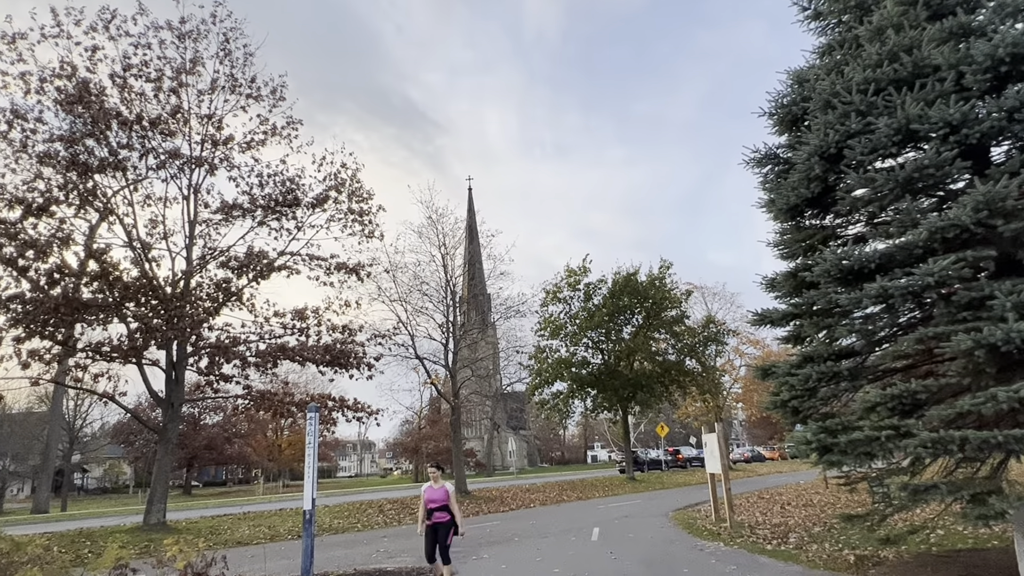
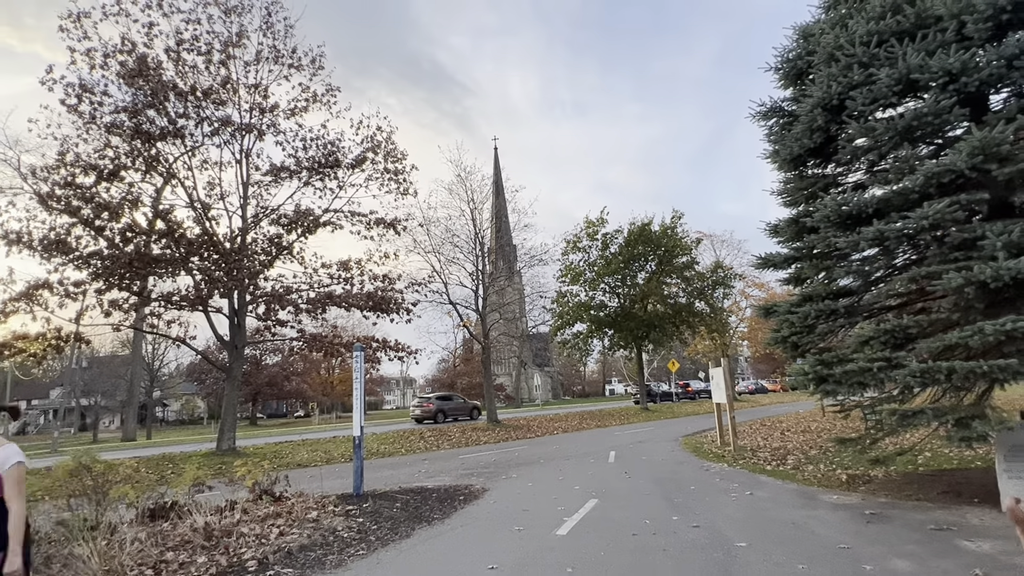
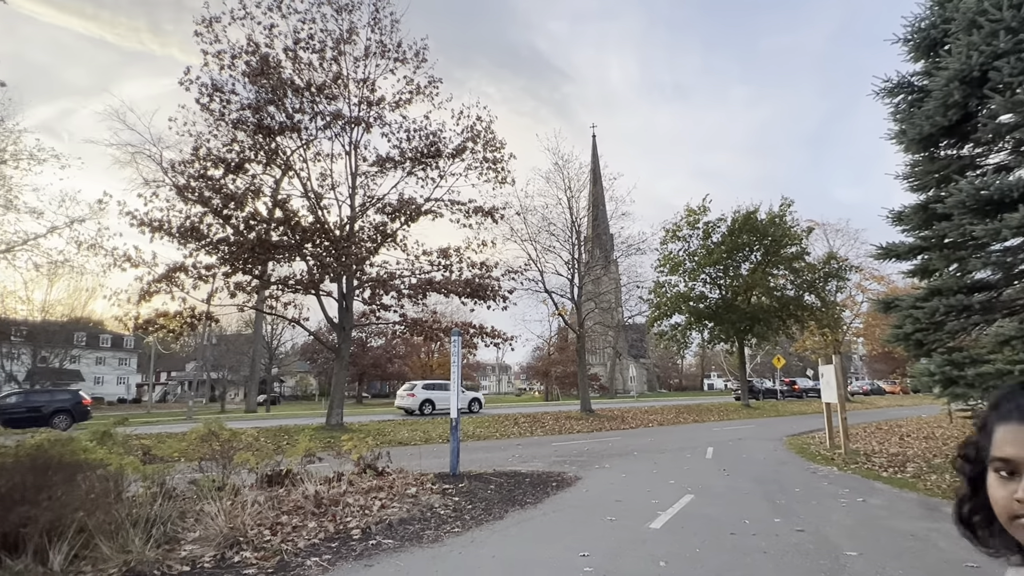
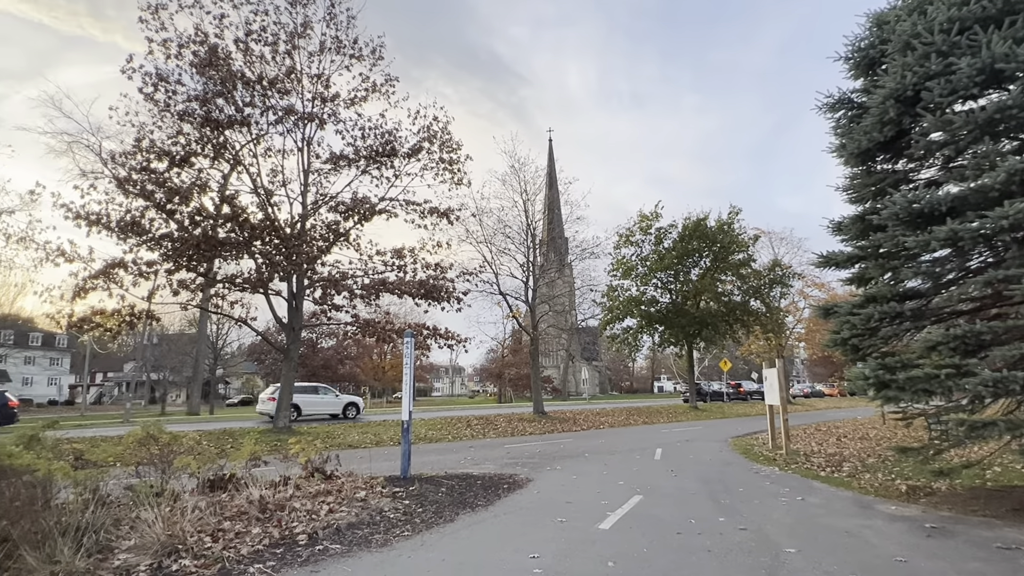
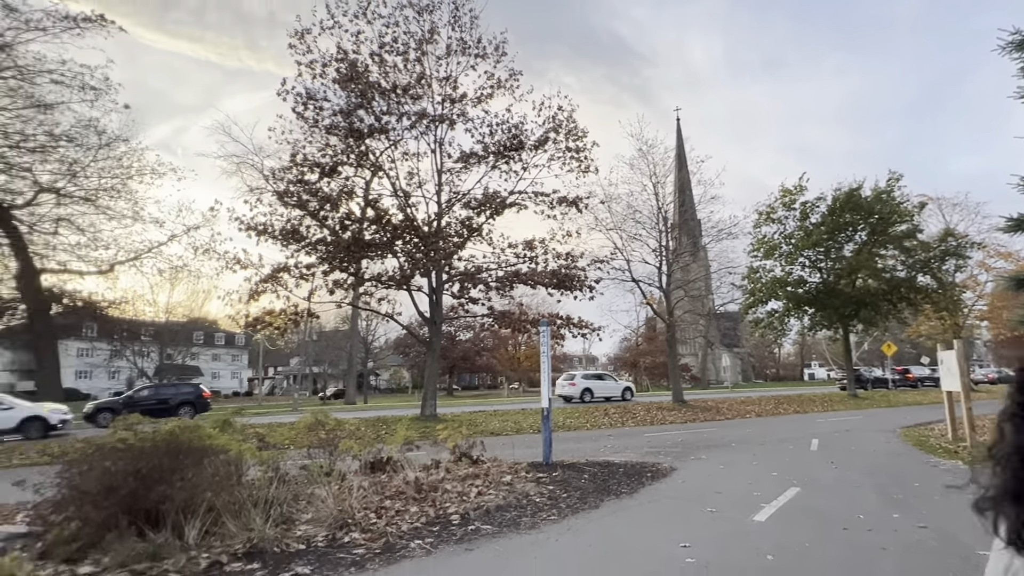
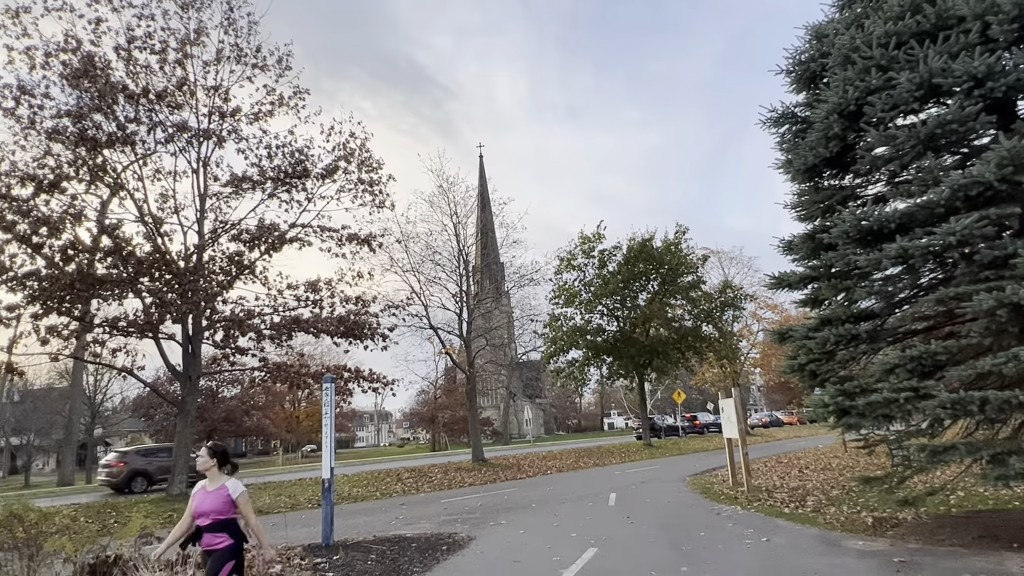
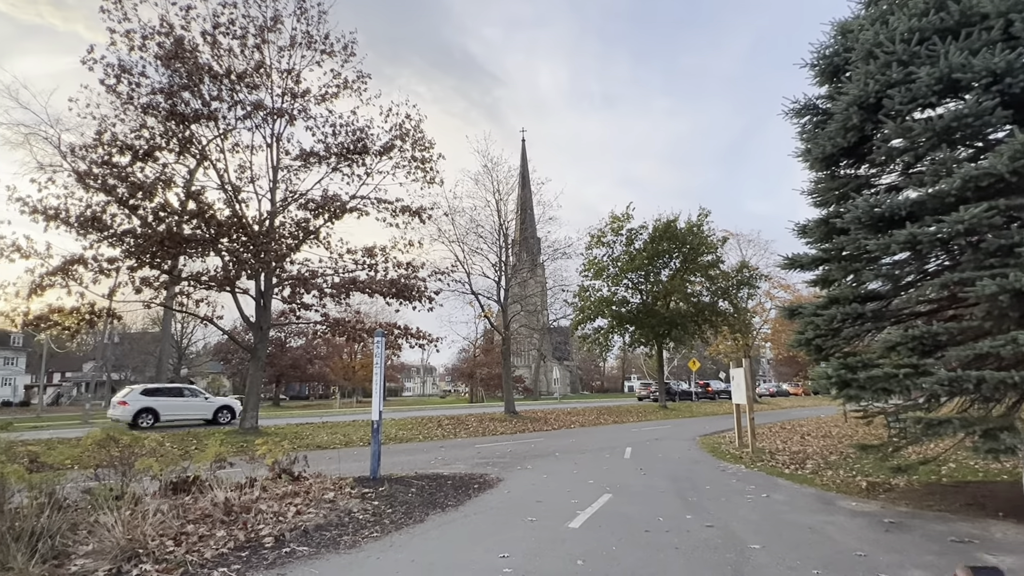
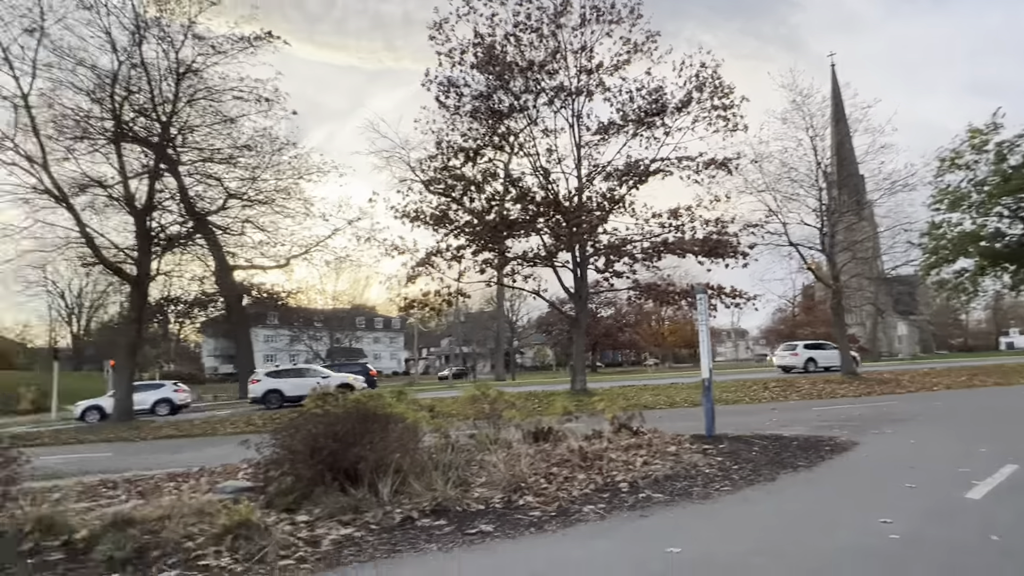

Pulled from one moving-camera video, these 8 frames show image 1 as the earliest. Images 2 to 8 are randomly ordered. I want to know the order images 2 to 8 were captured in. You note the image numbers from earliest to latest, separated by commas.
6, 2, 7, 4, 3, 5, 8
